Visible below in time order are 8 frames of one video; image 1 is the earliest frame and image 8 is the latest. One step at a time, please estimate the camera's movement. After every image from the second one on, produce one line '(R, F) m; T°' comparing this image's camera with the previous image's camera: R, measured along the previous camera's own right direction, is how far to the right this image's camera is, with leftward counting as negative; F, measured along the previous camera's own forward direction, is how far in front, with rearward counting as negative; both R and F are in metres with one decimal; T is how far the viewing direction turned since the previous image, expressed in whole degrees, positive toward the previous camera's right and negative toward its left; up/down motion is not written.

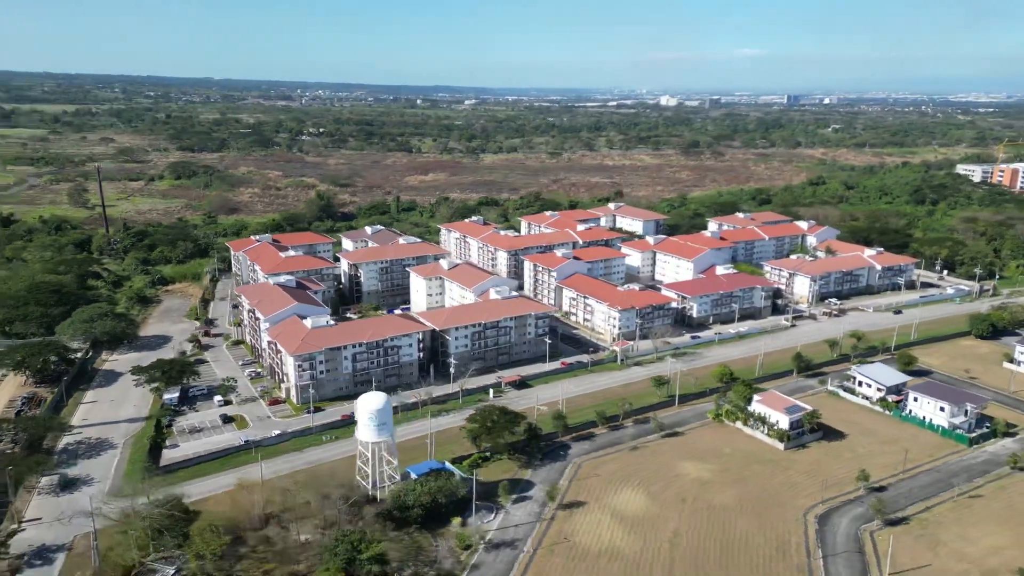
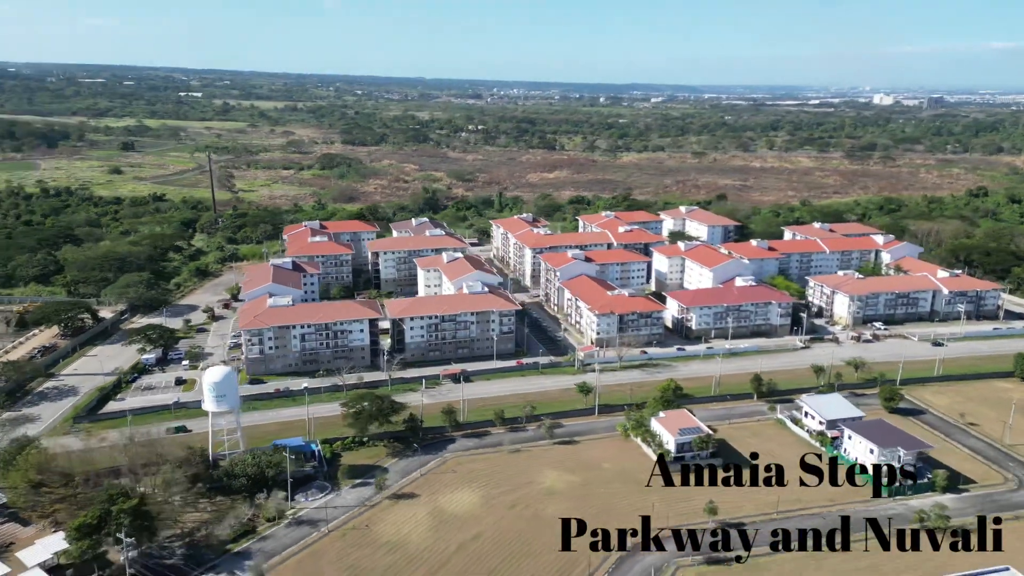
(+11.4, +1.4) m; -14°
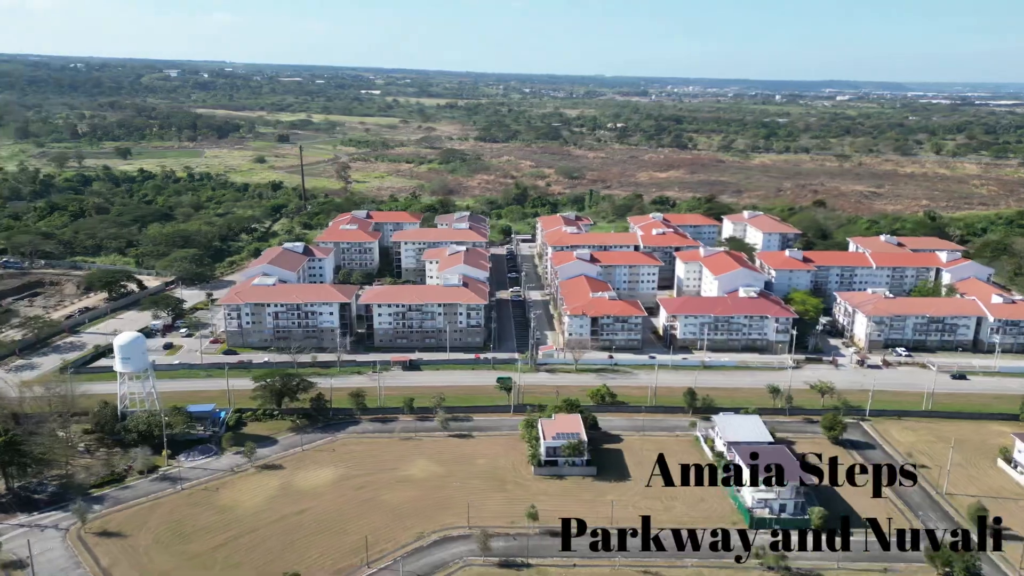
(+10.4, +0.9) m; -13°
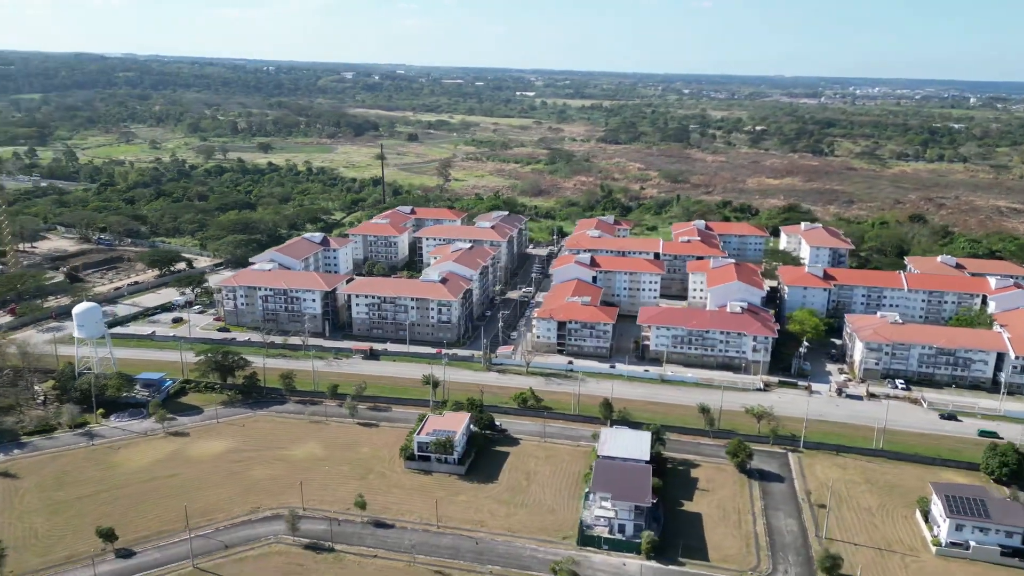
(+10.0, +0.9) m; -12°
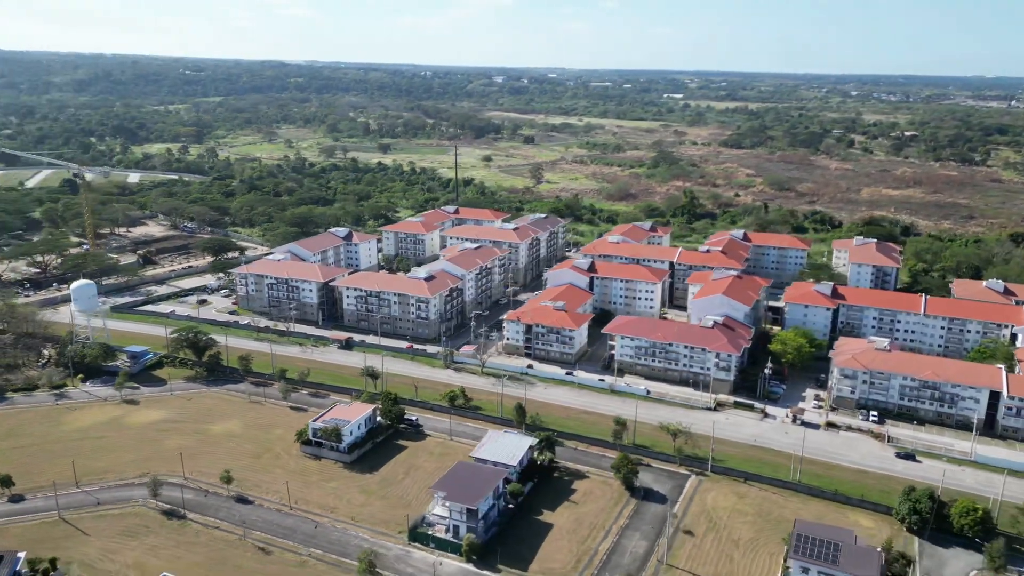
(+9.5, +0.7) m; -11°
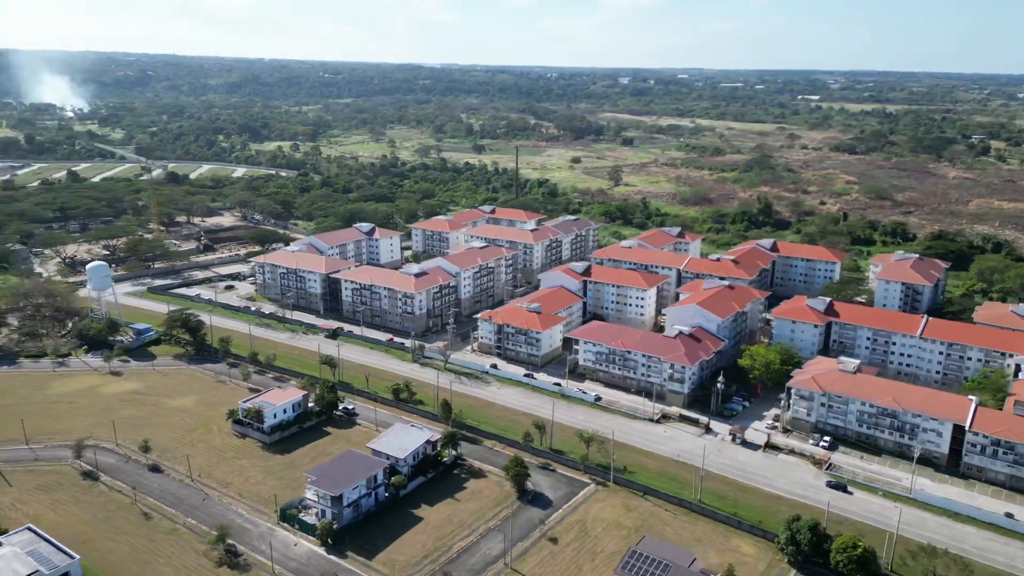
(+8.1, +0.4) m; -10°
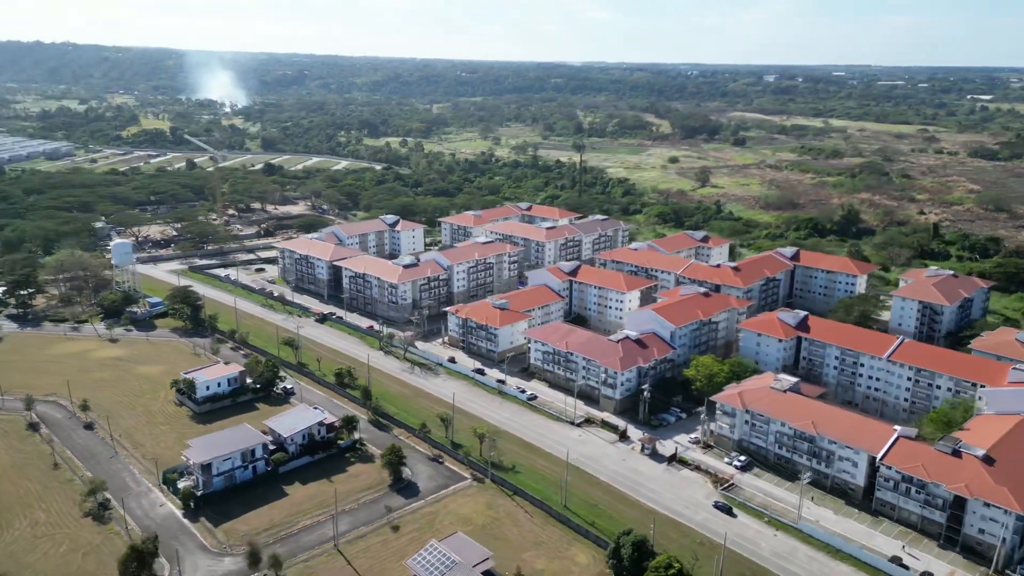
(+9.1, +0.7) m; -11°
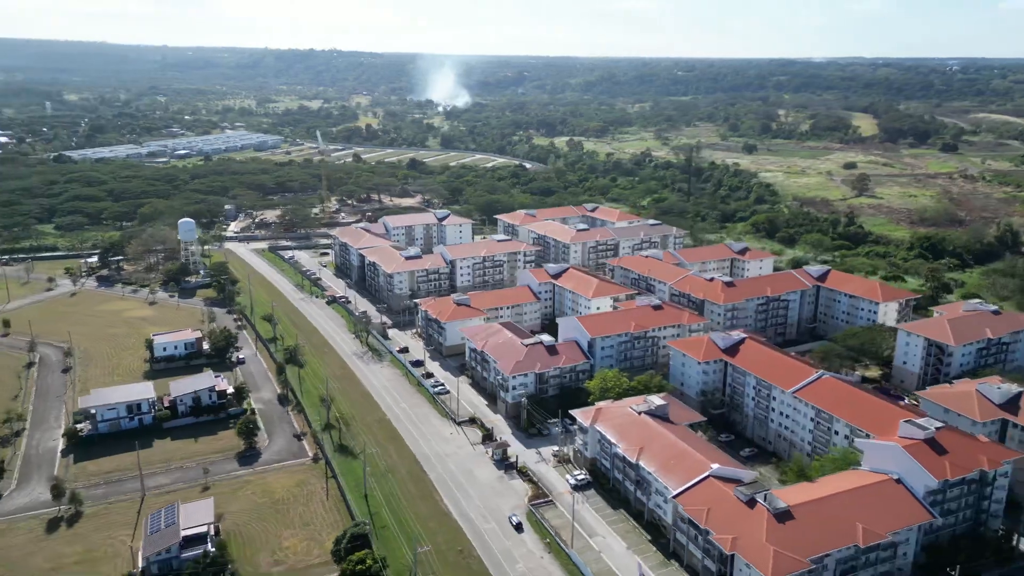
(+13.9, +1.9) m; -17°
